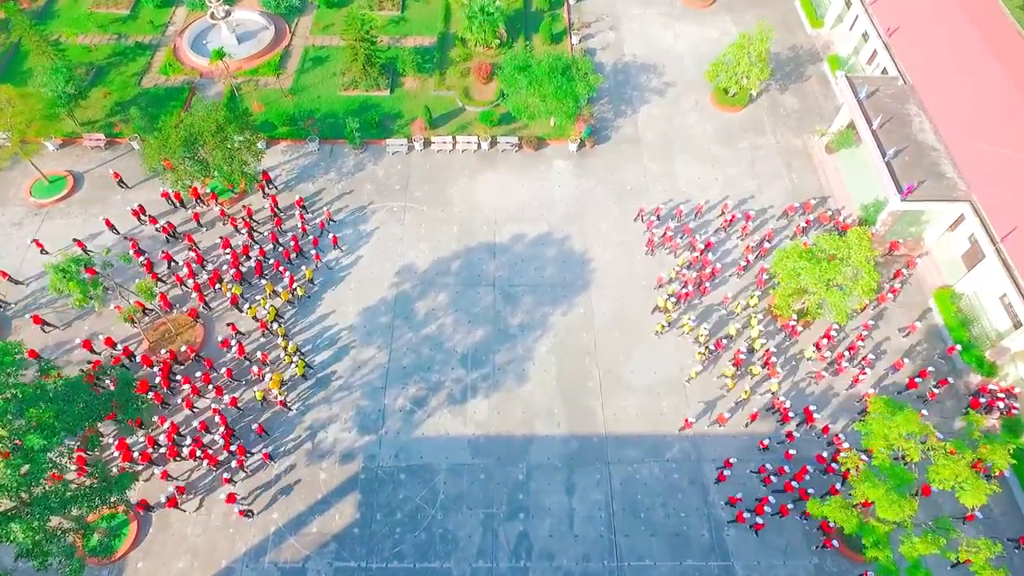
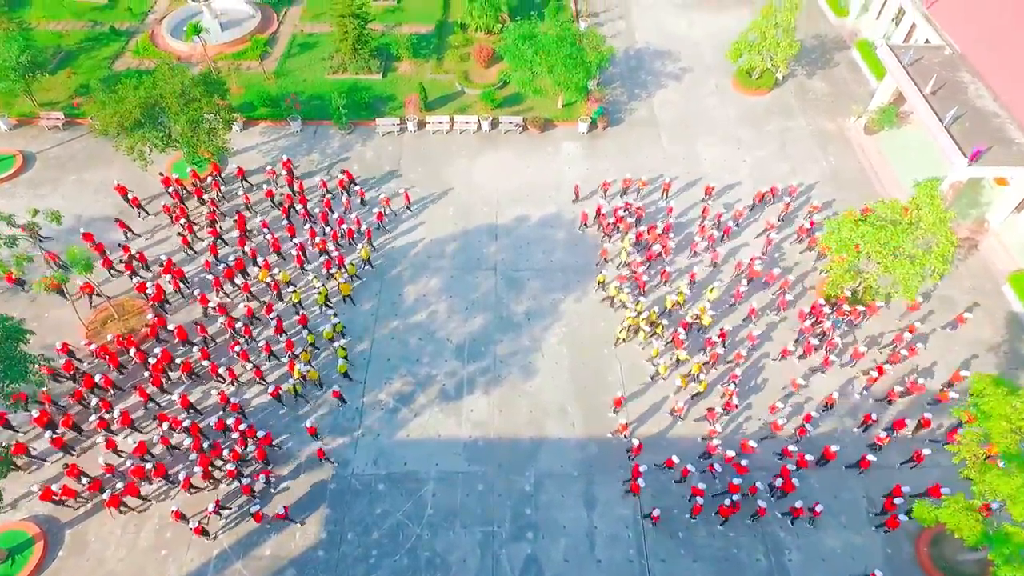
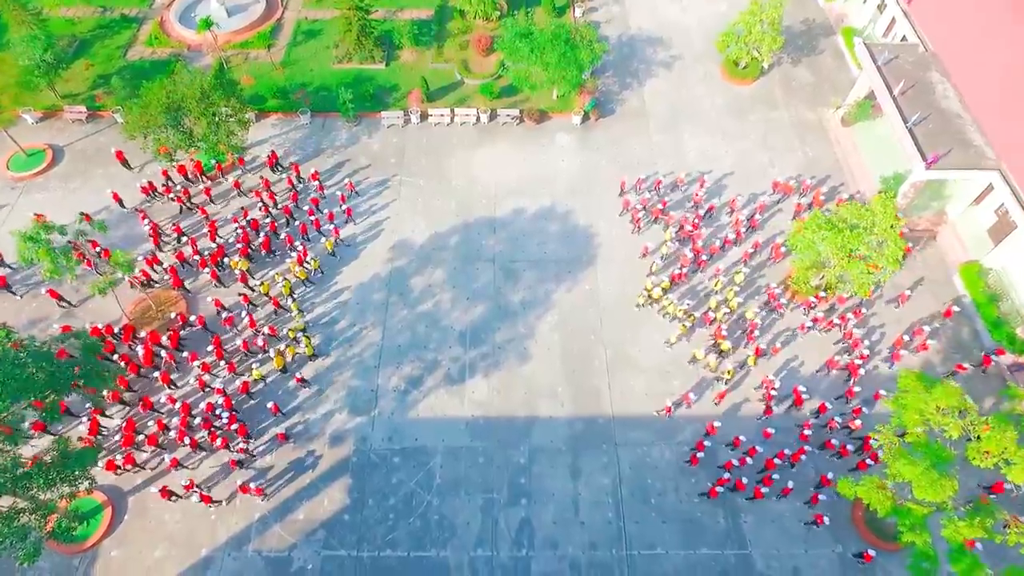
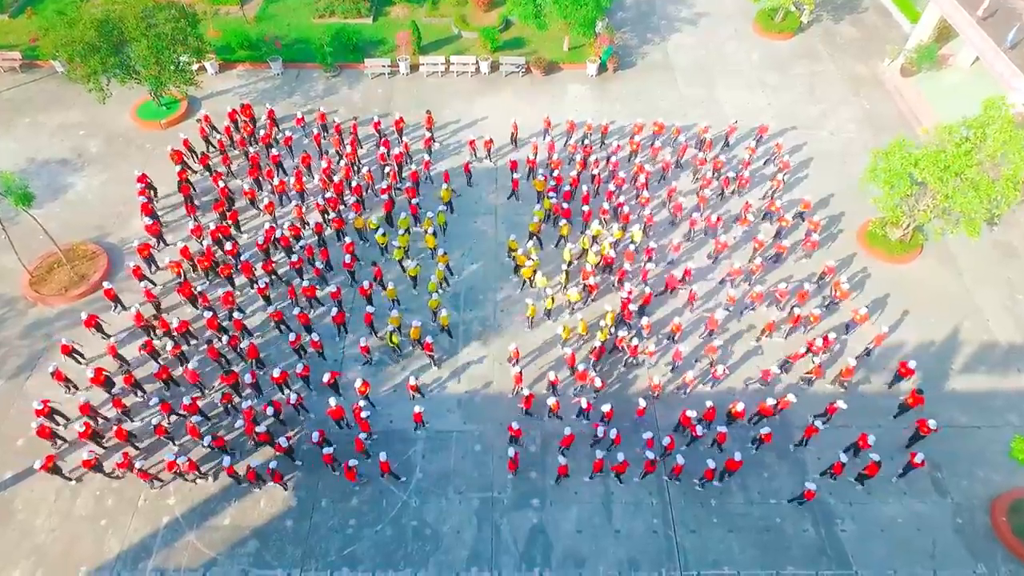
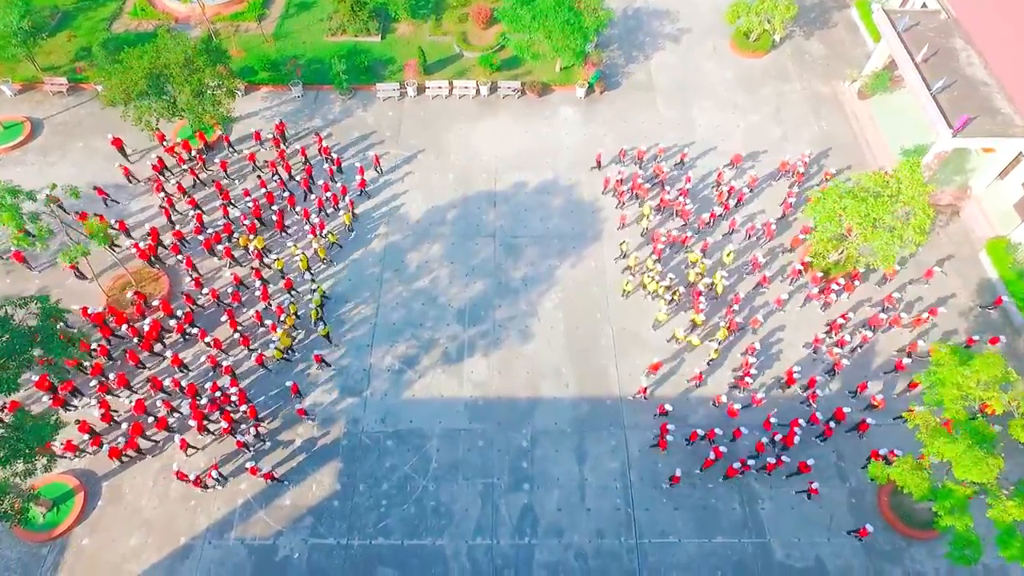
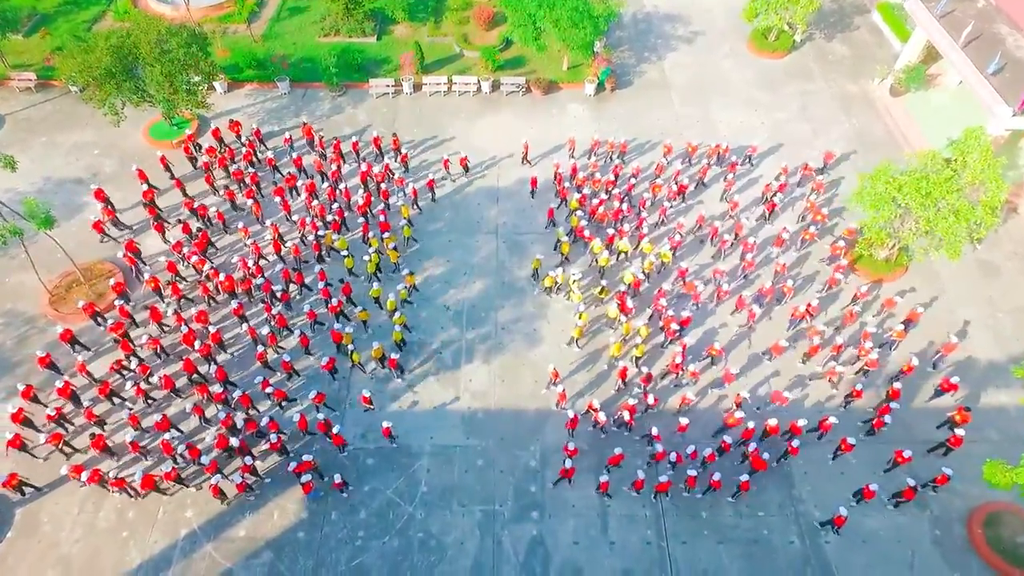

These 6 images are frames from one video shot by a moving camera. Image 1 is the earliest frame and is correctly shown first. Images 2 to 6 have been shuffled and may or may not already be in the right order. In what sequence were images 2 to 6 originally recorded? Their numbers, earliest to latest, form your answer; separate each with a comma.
3, 5, 2, 6, 4
